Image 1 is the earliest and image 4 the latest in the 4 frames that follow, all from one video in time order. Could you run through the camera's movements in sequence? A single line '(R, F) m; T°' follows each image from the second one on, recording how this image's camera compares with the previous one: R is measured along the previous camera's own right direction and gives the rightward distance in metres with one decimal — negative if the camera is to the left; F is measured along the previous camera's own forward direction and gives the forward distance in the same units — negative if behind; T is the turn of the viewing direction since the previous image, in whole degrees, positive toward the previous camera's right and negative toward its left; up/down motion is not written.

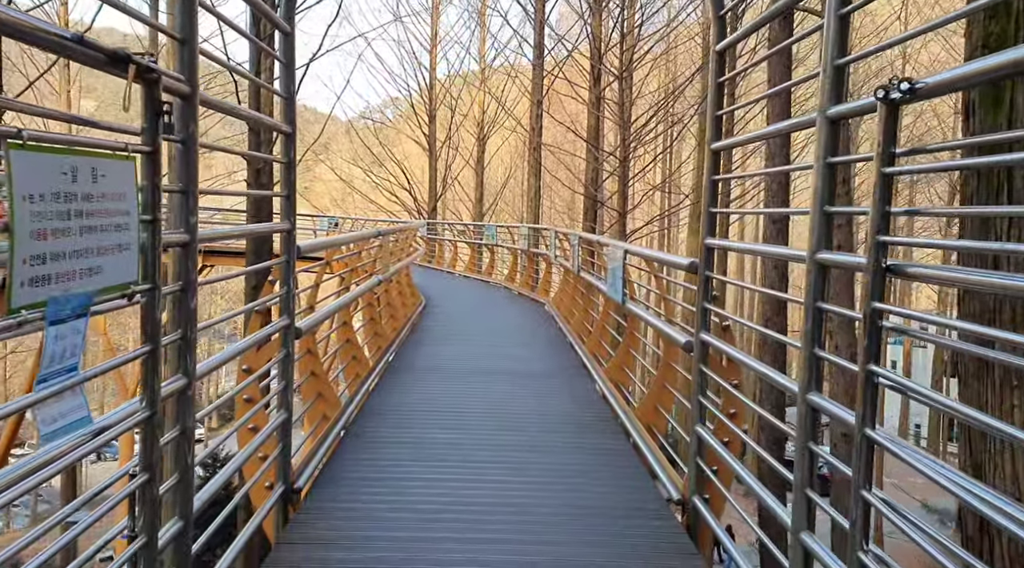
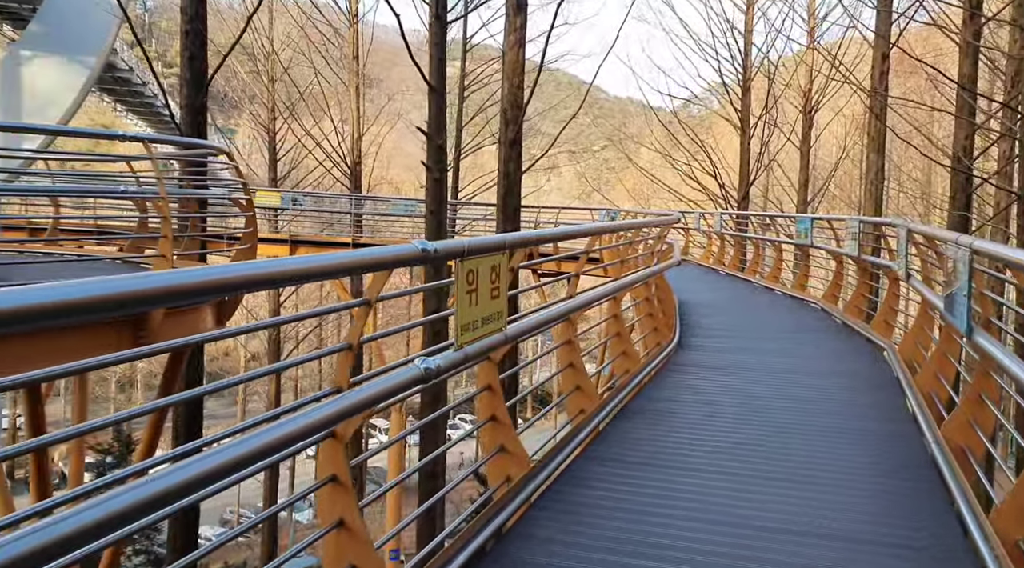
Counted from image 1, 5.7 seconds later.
(+0.2, +3.7) m; -21°
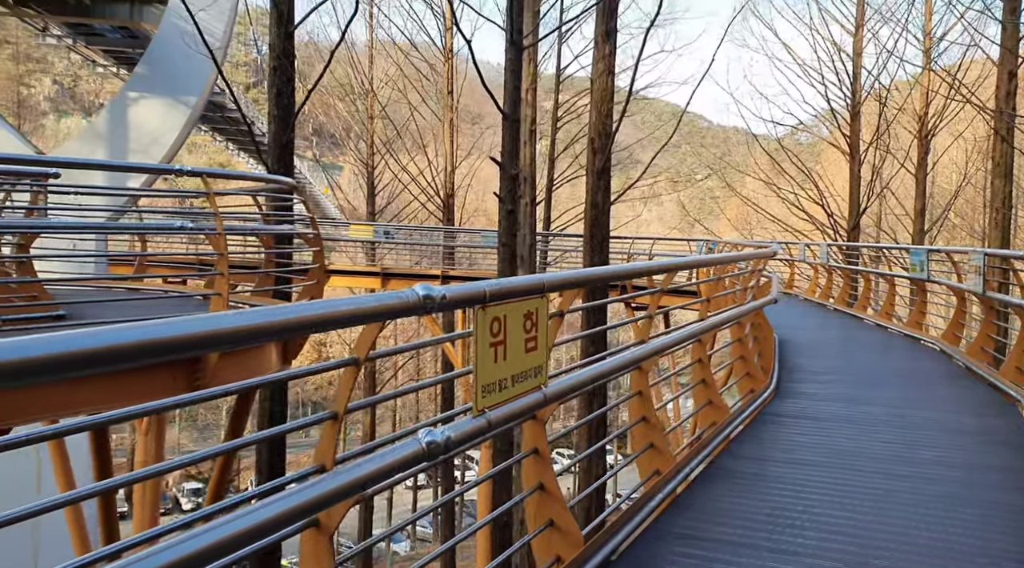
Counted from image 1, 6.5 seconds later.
(+0.2, +0.5) m; -7°
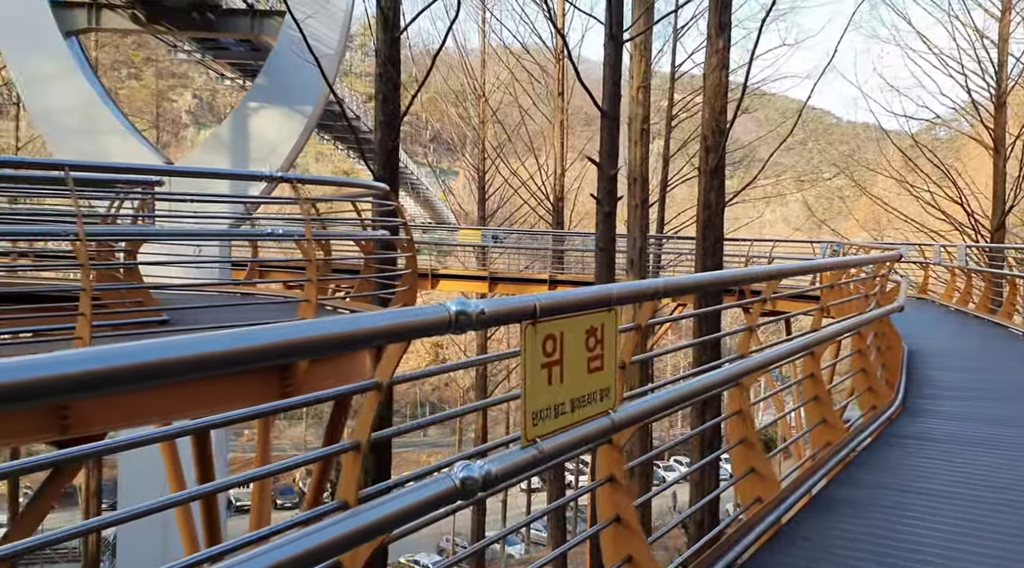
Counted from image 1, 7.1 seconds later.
(+0.1, +0.3) m; -8°
